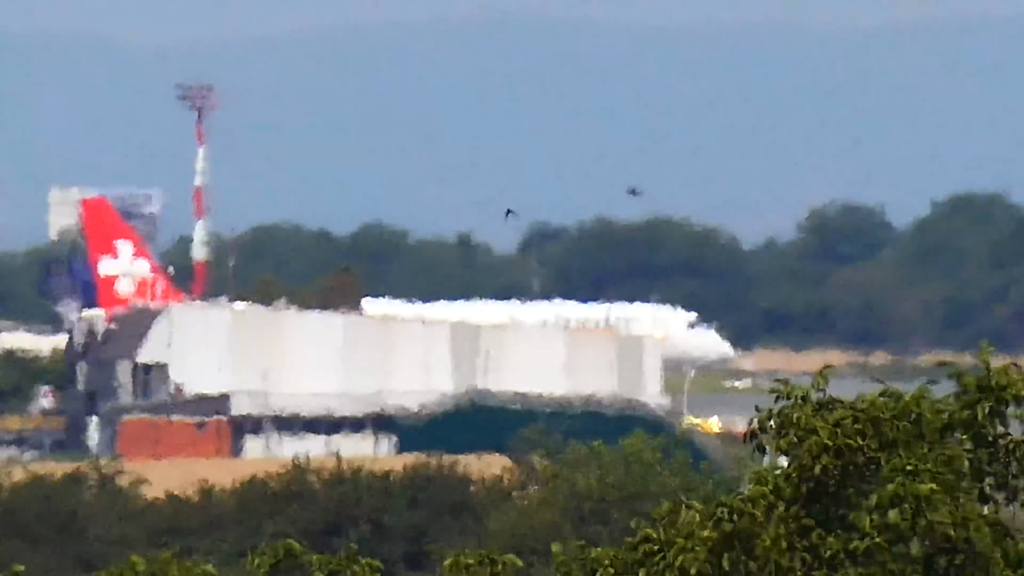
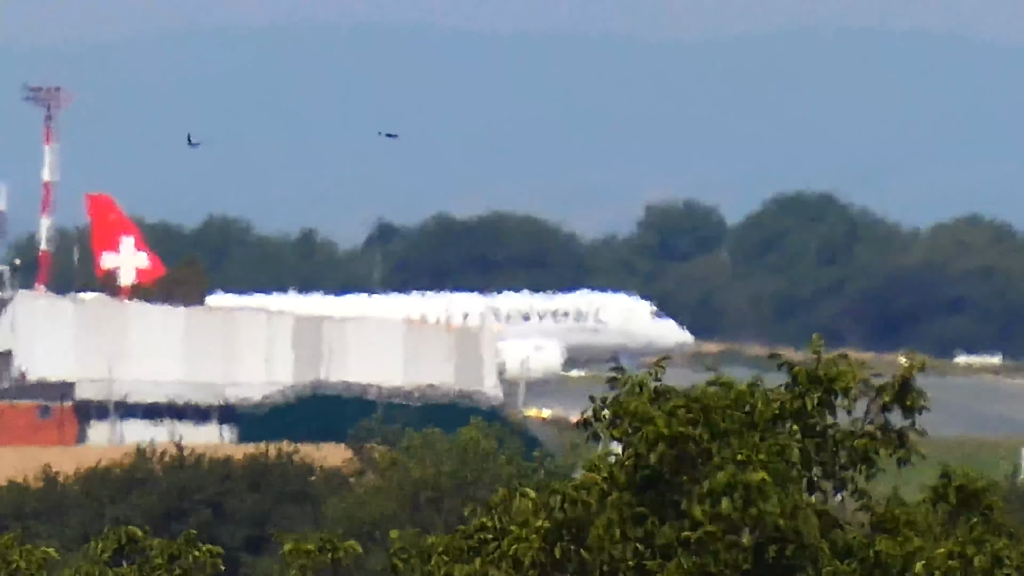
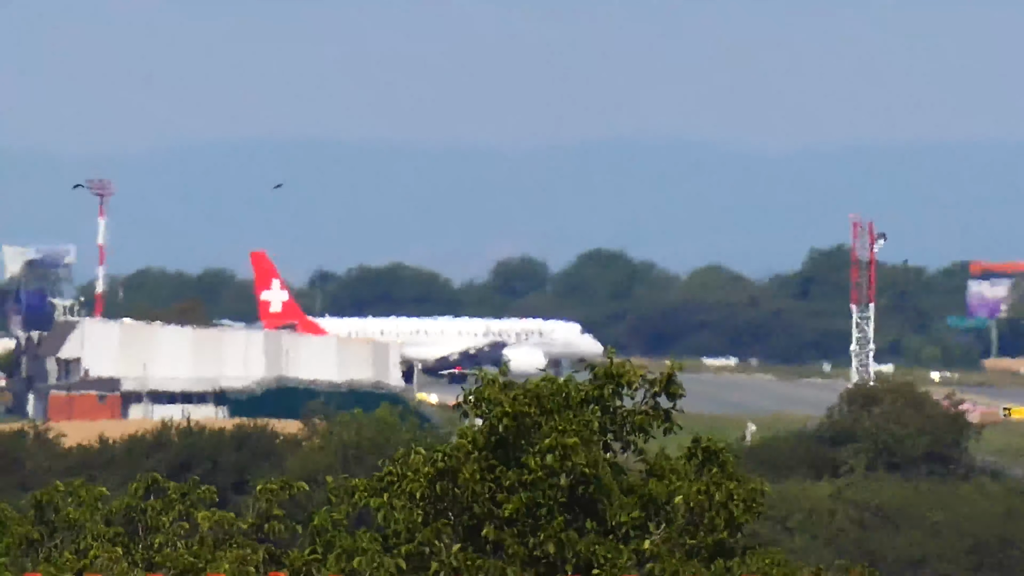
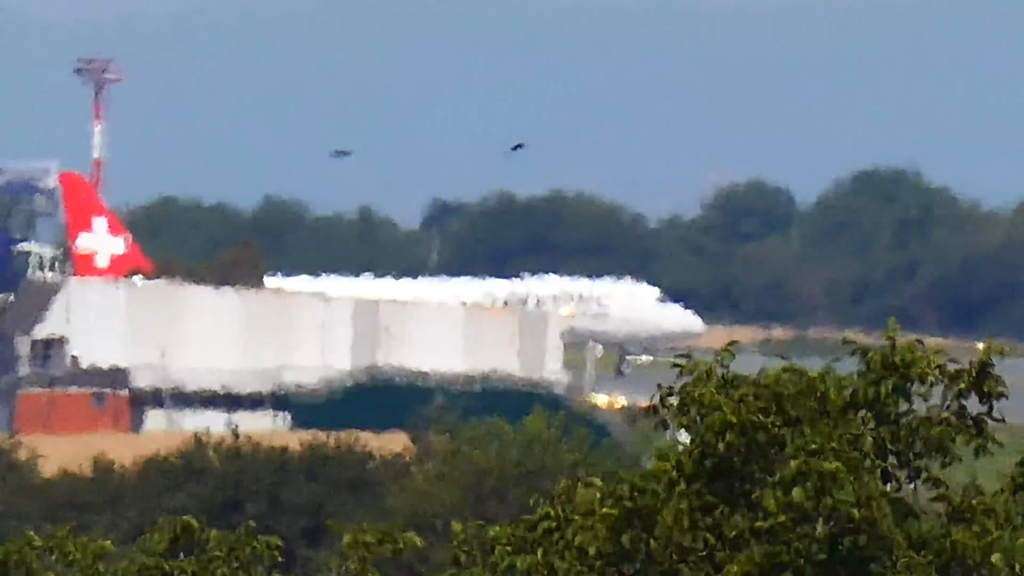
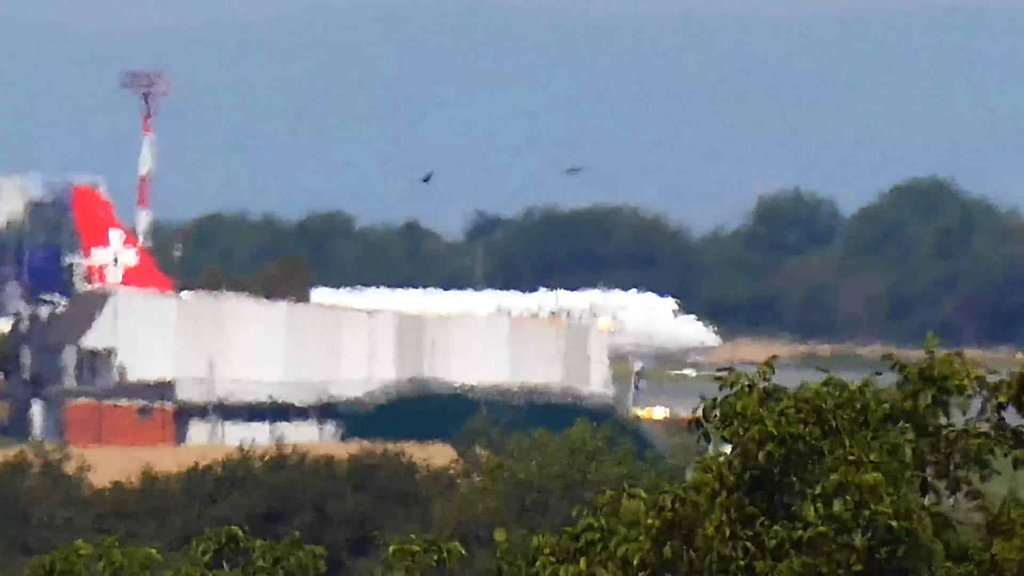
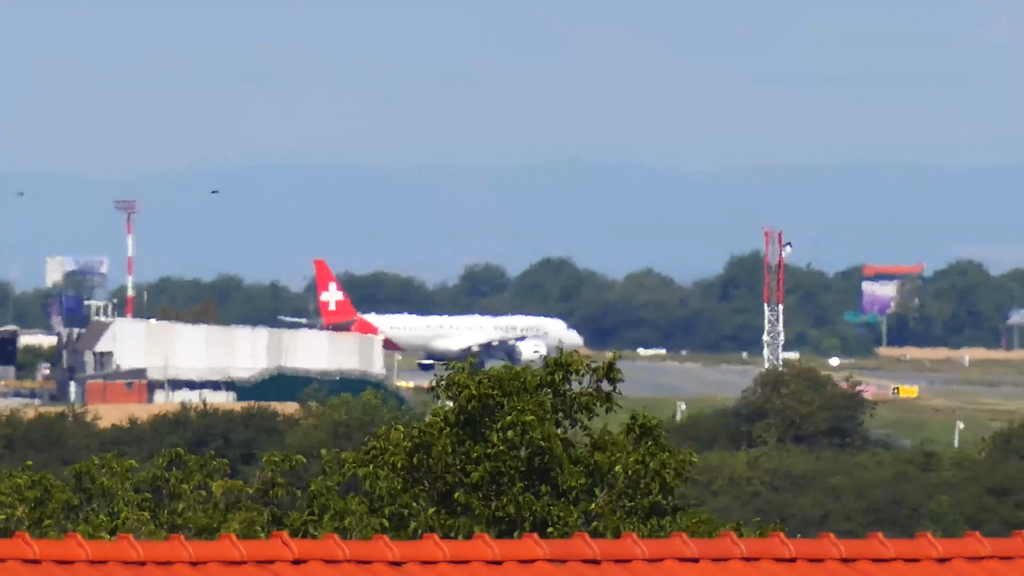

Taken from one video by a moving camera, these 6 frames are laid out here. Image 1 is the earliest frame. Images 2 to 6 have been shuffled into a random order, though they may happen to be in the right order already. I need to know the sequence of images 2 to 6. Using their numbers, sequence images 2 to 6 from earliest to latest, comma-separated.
5, 4, 2, 3, 6
